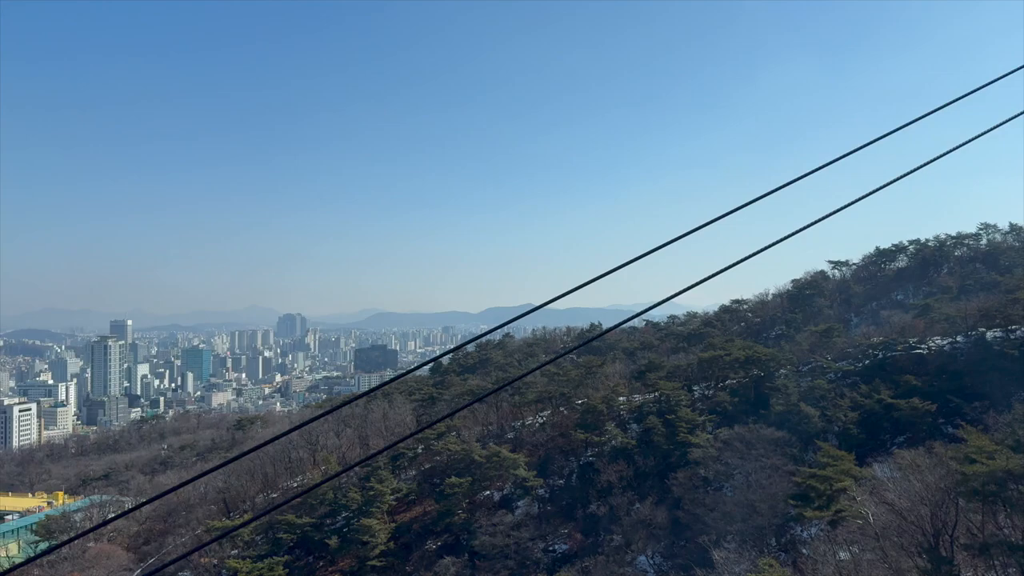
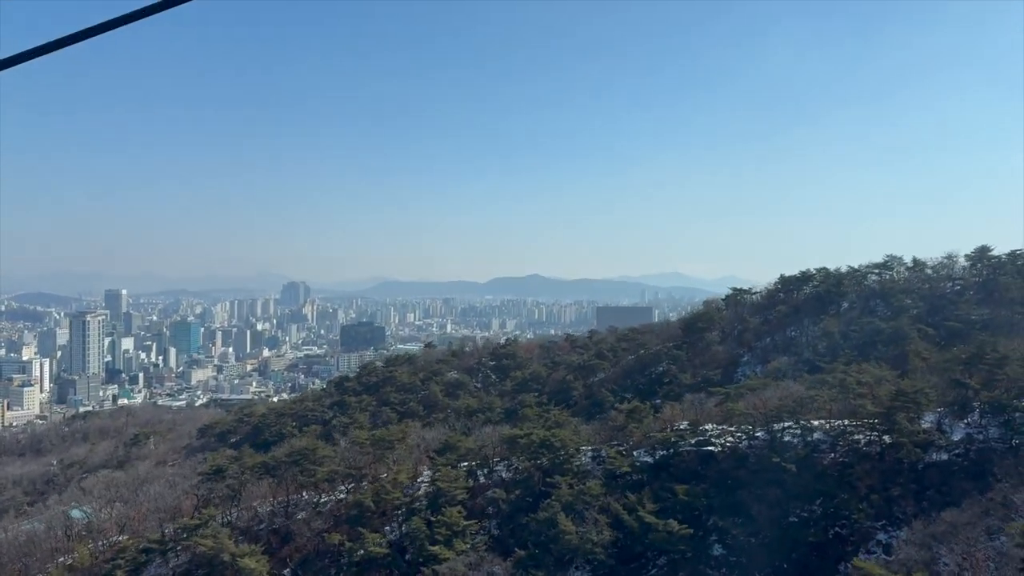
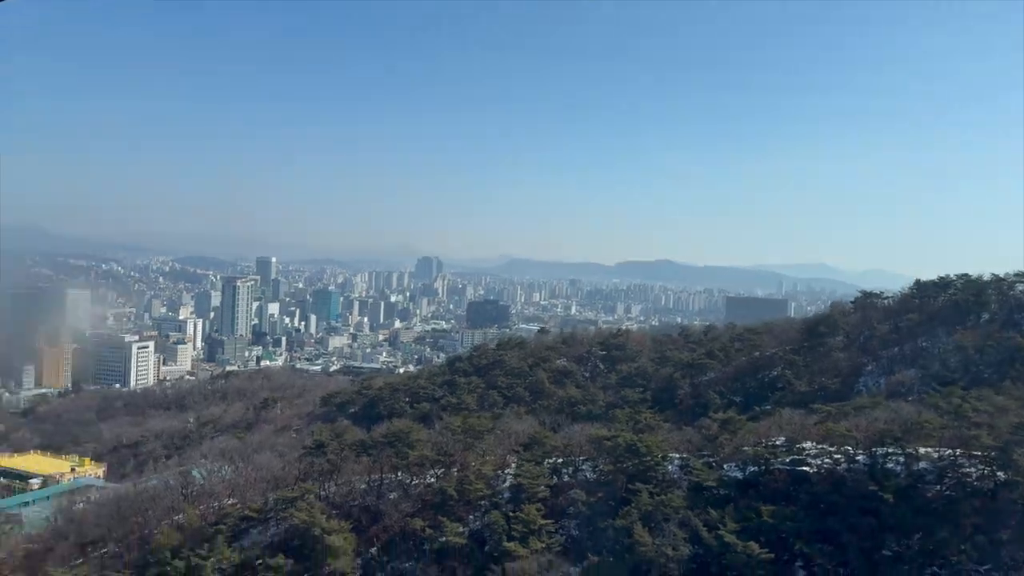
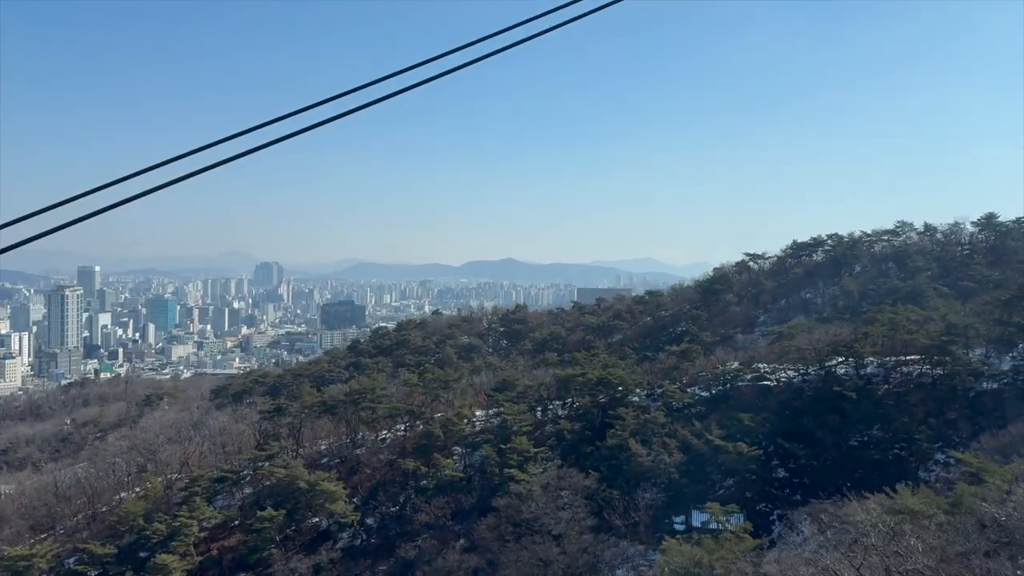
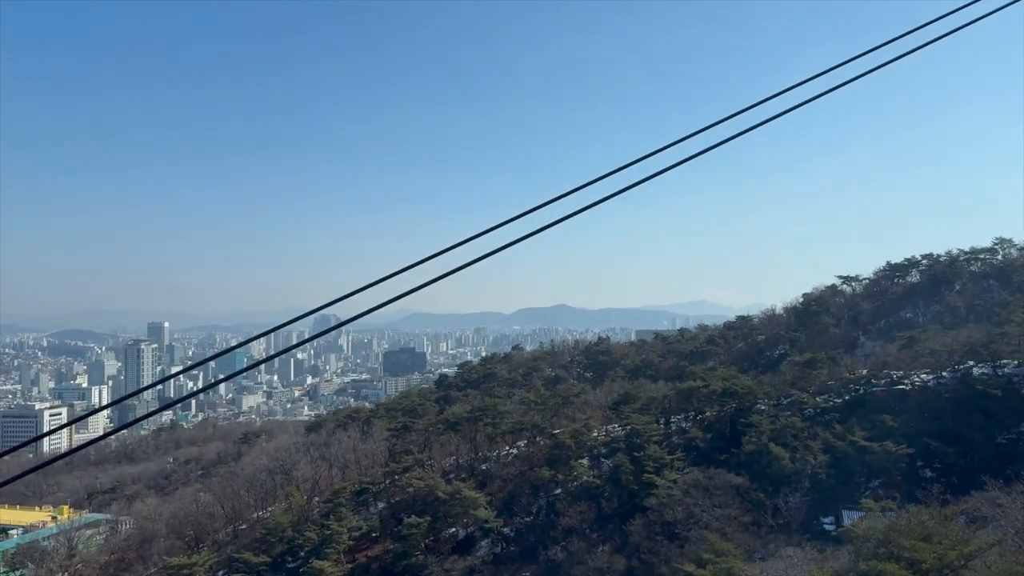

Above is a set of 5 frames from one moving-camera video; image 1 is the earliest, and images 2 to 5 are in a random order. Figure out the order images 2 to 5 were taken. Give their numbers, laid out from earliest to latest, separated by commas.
5, 4, 2, 3
